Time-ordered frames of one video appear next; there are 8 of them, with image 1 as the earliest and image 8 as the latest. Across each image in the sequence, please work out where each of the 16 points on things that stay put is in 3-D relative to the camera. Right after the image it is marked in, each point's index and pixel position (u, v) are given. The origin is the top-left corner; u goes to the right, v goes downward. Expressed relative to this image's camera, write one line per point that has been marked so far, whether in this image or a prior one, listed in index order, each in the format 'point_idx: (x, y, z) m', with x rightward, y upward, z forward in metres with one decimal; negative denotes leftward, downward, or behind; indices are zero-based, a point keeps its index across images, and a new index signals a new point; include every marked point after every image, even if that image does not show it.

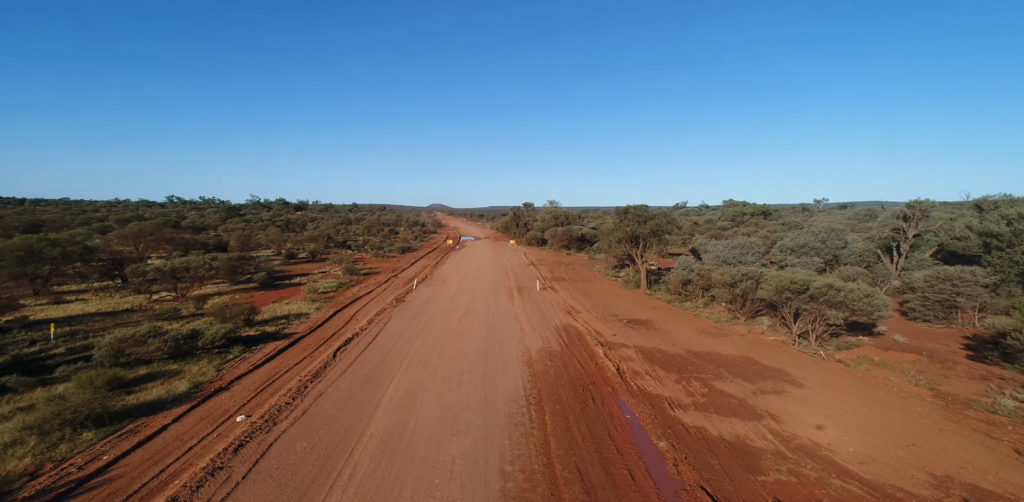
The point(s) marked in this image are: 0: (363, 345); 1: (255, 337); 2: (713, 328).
0: (-5.0, -3.2, +15.5) m
1: (-8.6, -2.9, +15.5) m
2: (+7.6, -2.9, +17.6) m
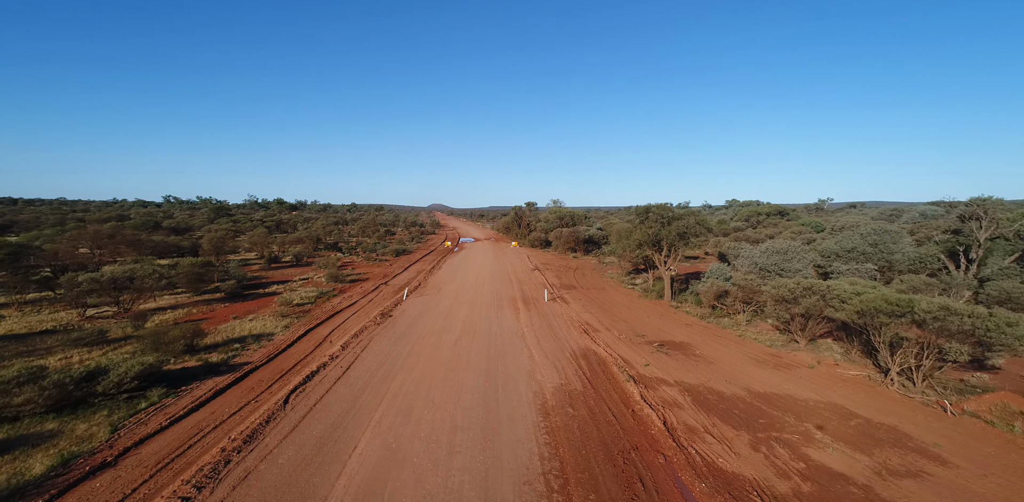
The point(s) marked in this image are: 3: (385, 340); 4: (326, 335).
0: (-4.8, -3.4, +12.1) m
1: (-8.4, -3.2, +12.1) m
2: (+7.8, -3.2, +14.2) m
3: (-4.5, -3.2, +16.5) m
4: (-6.9, -3.1, +17.2) m
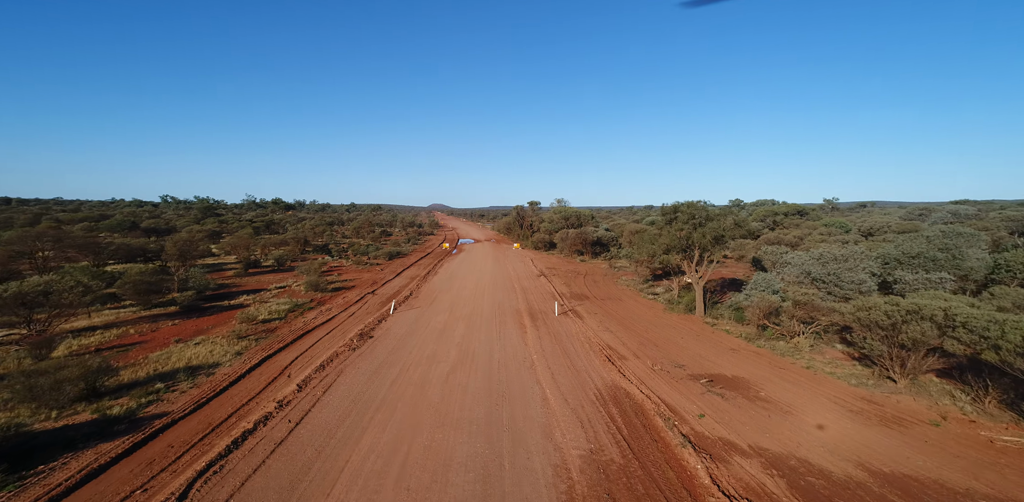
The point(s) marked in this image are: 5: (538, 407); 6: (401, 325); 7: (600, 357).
0: (-4.6, -3.7, +8.6) m
1: (-8.2, -3.4, +8.6) m
2: (+8.0, -3.4, +10.7) m
3: (-4.3, -3.4, +13.0) m
4: (-6.7, -3.4, +13.7) m
5: (+0.6, -3.6, +10.8) m
6: (-4.6, -3.1, +19.4) m
7: (+2.8, -3.4, +15.0) m
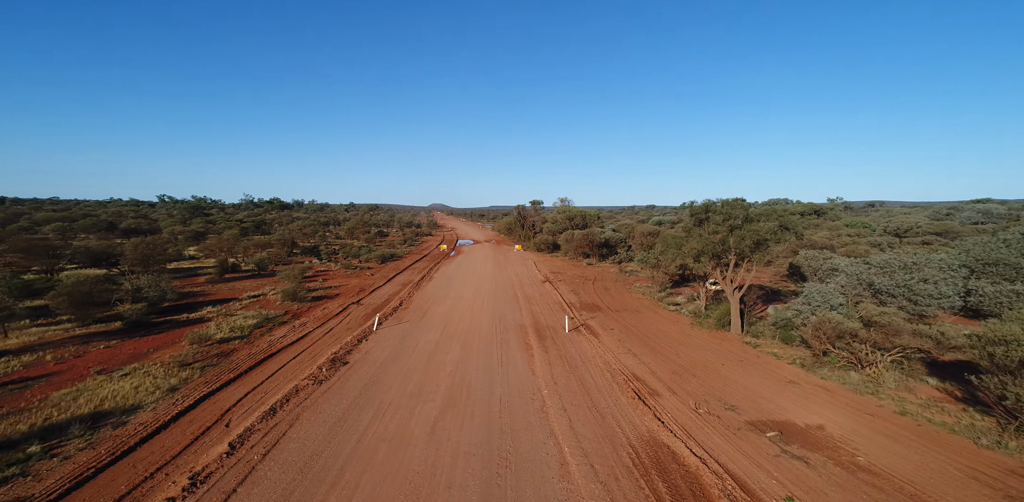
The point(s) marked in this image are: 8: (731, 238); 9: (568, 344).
0: (-4.5, -3.9, +5.6) m
1: (-8.1, -3.7, +5.6) m
2: (+8.1, -3.7, +7.6) m
3: (-4.2, -3.7, +10.0) m
4: (-6.6, -3.6, +10.6) m
5: (+0.7, -3.9, +7.8) m
6: (-4.5, -3.3, +16.4) m
7: (+3.0, -3.6, +11.9) m
8: (+8.2, +0.6, +17.6) m
9: (+2.1, -3.4, +17.0) m
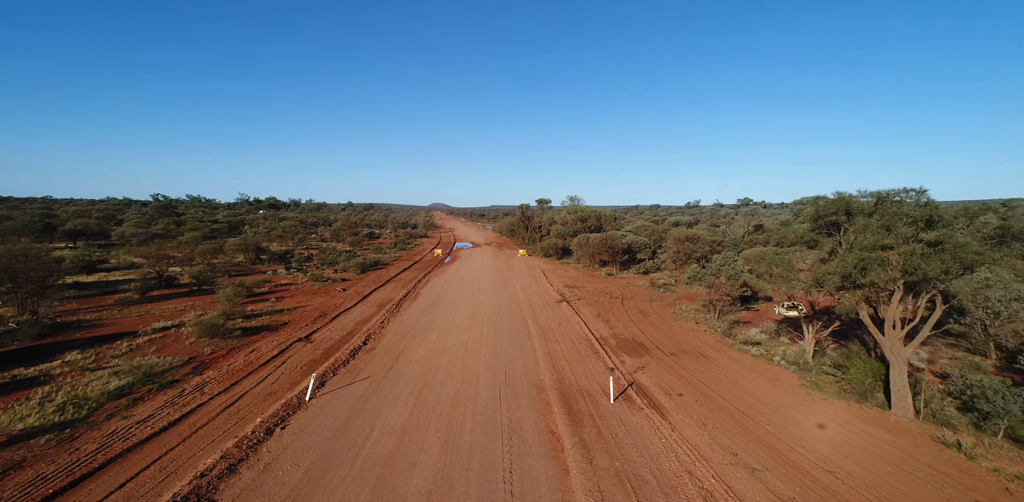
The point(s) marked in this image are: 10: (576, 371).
0: (-4.1, -4.5, -1.4) m
1: (-7.8, -4.2, -1.4) m
2: (+8.5, -4.3, +0.6) m
3: (-3.8, -4.2, +3.0) m
4: (-6.2, -4.2, +3.7) m
5: (+1.0, -4.5, +0.8) m
6: (-4.2, -3.9, +9.4) m
7: (+3.3, -4.2, +4.9) m
8: (+8.6, 0.0, +10.6) m
9: (+2.4, -4.0, +10.0) m
10: (+2.0, -3.6, +14.4) m
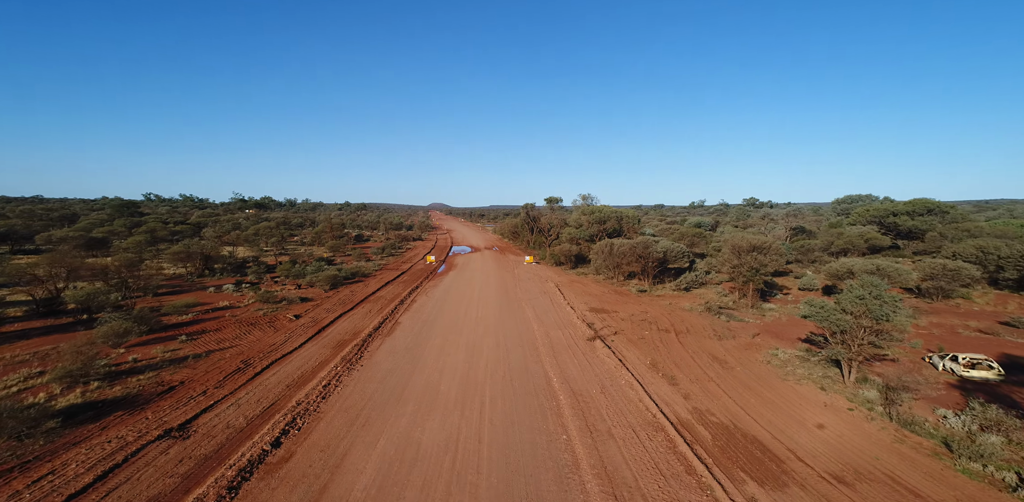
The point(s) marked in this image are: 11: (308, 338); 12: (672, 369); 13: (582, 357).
0: (-3.7, -5.1, -9.0) m
1: (-7.3, -4.9, -9.0) m
2: (+8.9, -4.9, -7.0) m
3: (-3.4, -4.9, -4.6) m
4: (-5.7, -4.8, -3.9) m
5: (+1.5, -5.1, -6.8) m
6: (-3.7, -4.5, +1.8) m
7: (+3.8, -4.9, -2.7) m
8: (+9.1, -0.7, +3.0) m
9: (+2.9, -4.6, +2.4) m
10: (+2.5, -4.2, +6.8) m
11: (-8.4, -3.4, +19.1) m
12: (+5.3, -3.7, +15.5) m
13: (+2.4, -3.6, +16.6) m
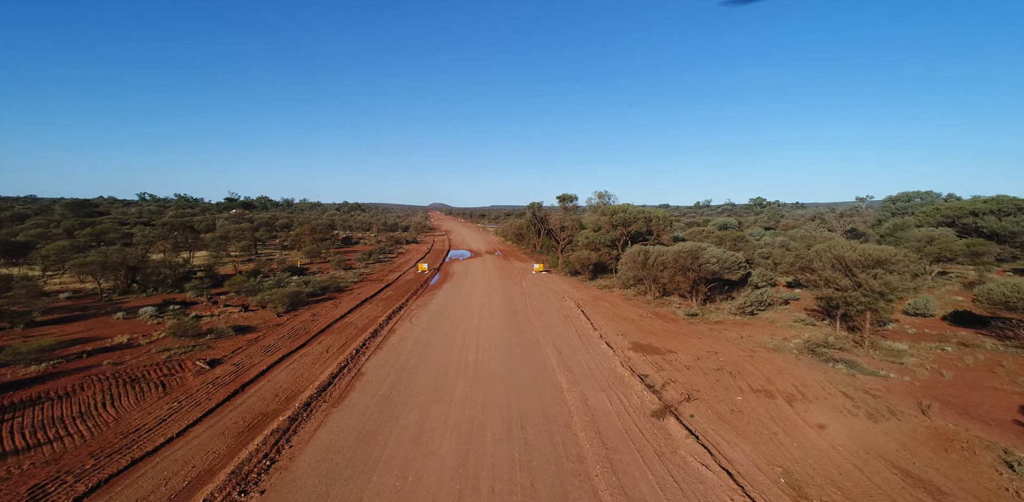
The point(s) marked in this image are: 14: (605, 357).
0: (-3.2, -5.6, -16.3) m
1: (-6.9, -5.4, -16.3) m
2: (+9.4, -5.4, -14.3) m
3: (-2.9, -5.4, -11.9) m
4: (-5.3, -5.3, -11.2) m
5: (+2.0, -5.6, -14.1) m
6: (-3.2, -5.1, -5.5) m
7: (+4.2, -5.4, -10.0) m
8: (+9.5, -1.2, -4.3) m
9: (+3.4, -5.1, -4.9) m
10: (+2.9, -4.8, -0.5) m
11: (-7.9, -3.9, +11.8) m
12: (+5.8, -4.2, +8.2) m
13: (+2.9, -4.1, +9.3) m
14: (+3.5, -3.7, +17.3) m
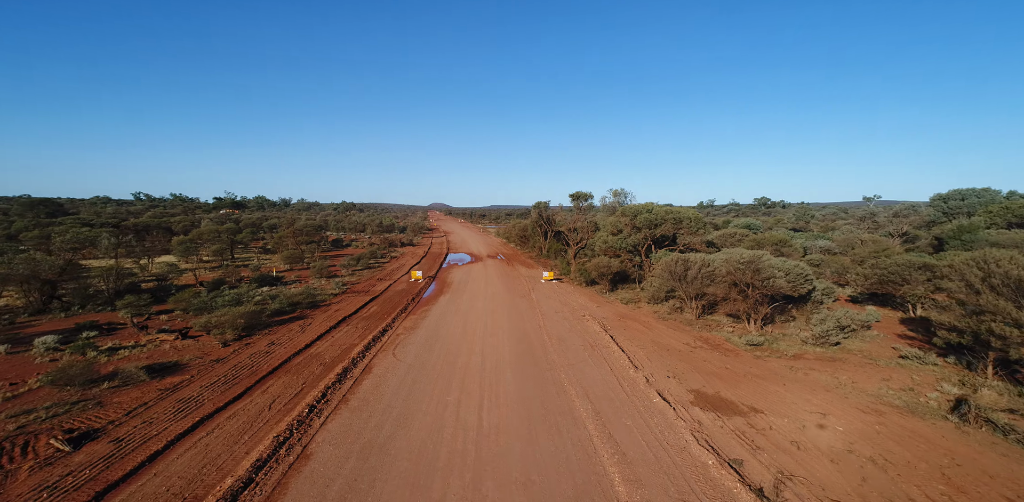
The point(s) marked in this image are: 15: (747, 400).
0: (-2.8, -6.1, -21.7) m
1: (-6.4, -5.8, -21.7) m
2: (+9.8, -5.9, -19.7) m
3: (-2.5, -5.8, -17.3) m
4: (-4.9, -5.8, -16.6) m
5: (+2.4, -6.1, -19.5) m
6: (-2.8, -5.5, -10.9) m
7: (+4.7, -5.8, -15.4) m
8: (+10.0, -1.7, -9.7) m
9: (+3.8, -5.6, -10.3) m
10: (+3.4, -5.2, -5.9) m
11: (-7.4, -4.4, +6.4) m
12: (+6.3, -4.7, +2.8) m
13: (+3.4, -4.6, +3.9) m
14: (+4.0, -4.2, +11.8) m
15: (+7.0, -4.0, +13.5) m
